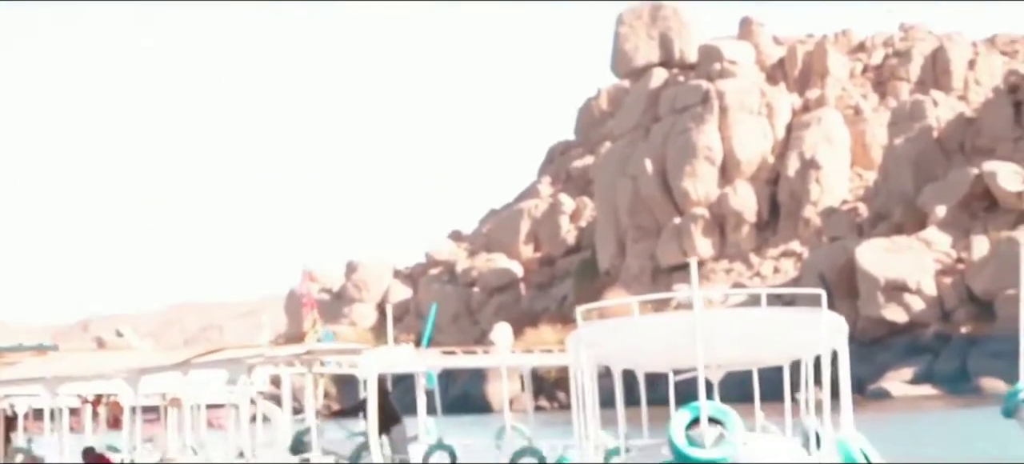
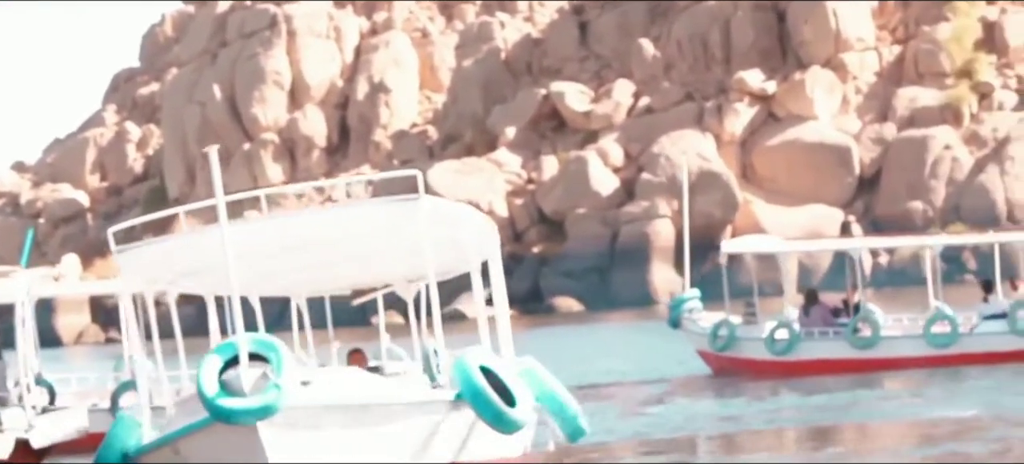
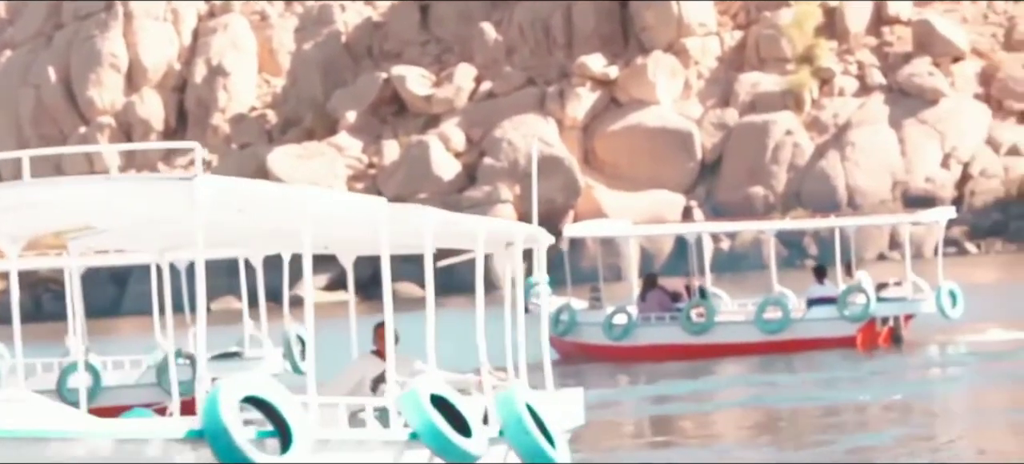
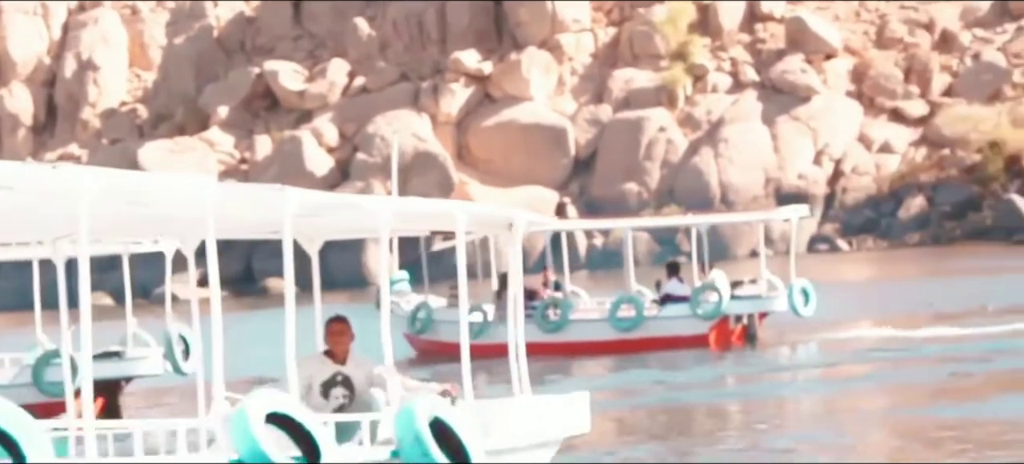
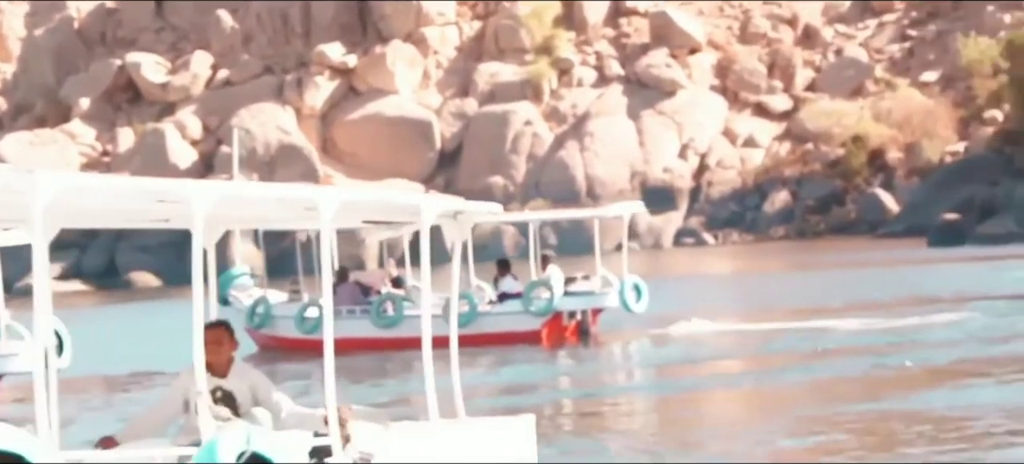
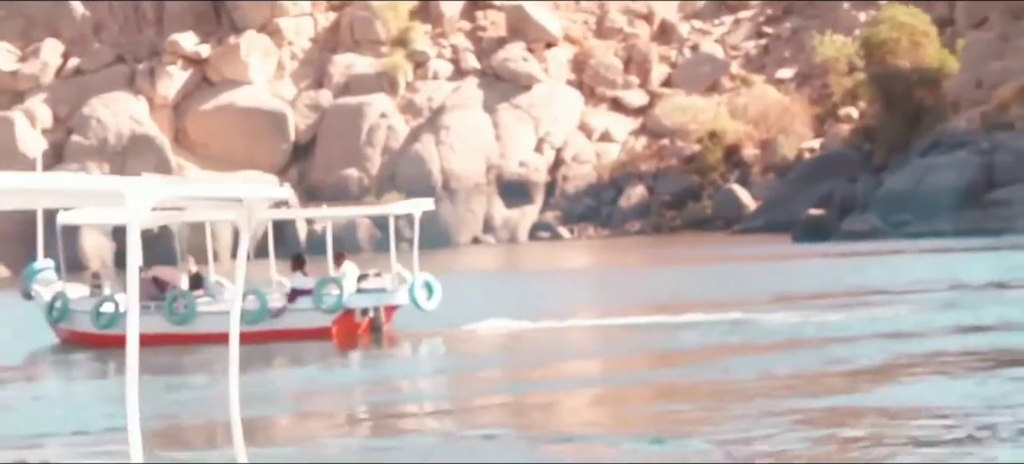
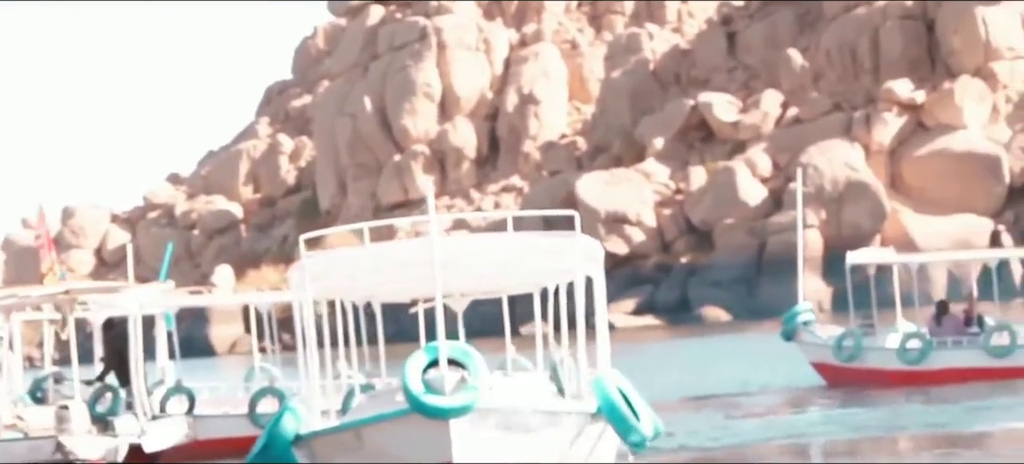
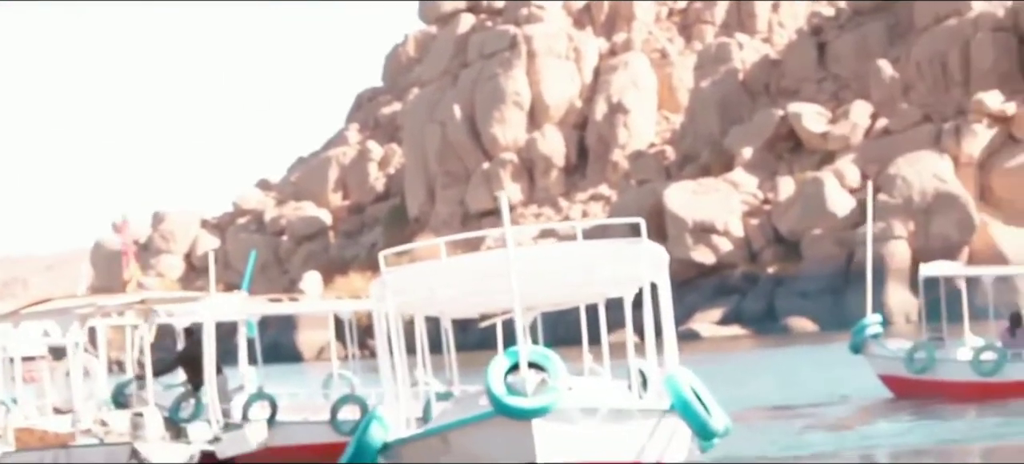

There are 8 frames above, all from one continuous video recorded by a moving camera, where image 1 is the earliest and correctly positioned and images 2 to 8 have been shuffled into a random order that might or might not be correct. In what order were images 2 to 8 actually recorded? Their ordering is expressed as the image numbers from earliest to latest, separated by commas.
8, 7, 2, 3, 4, 5, 6
